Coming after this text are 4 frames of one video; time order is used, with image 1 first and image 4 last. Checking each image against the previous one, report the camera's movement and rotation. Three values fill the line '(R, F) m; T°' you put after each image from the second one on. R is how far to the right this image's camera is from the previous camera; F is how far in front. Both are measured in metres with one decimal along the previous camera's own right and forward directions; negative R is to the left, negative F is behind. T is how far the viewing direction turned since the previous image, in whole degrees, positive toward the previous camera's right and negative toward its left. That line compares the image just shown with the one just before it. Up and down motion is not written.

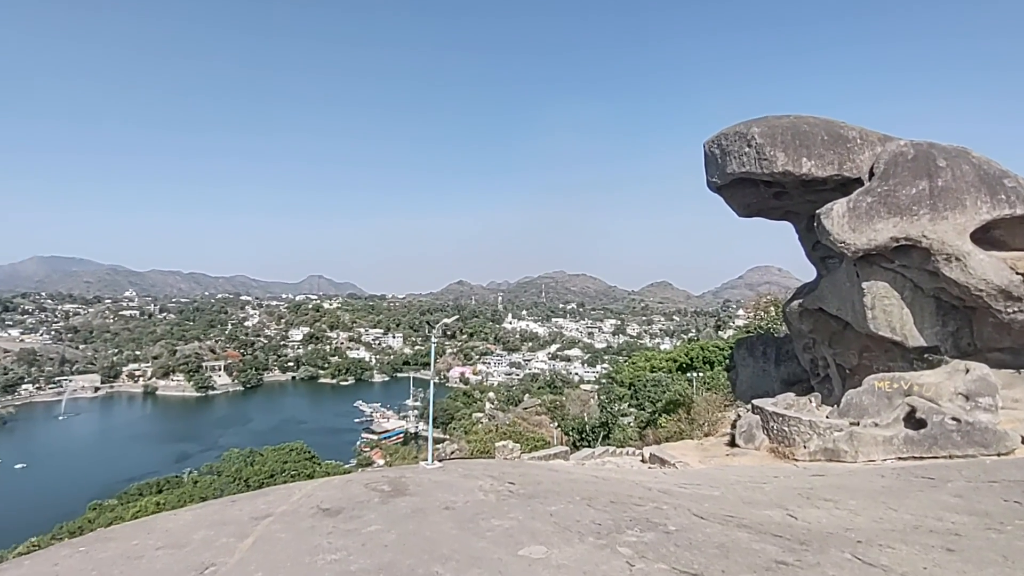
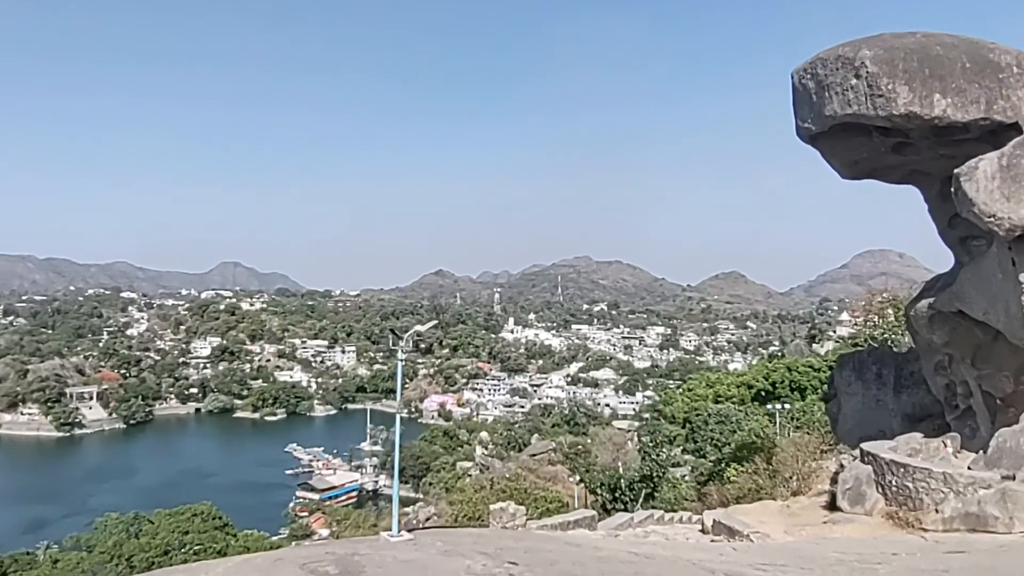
(+0.3, +5.0) m; -2°
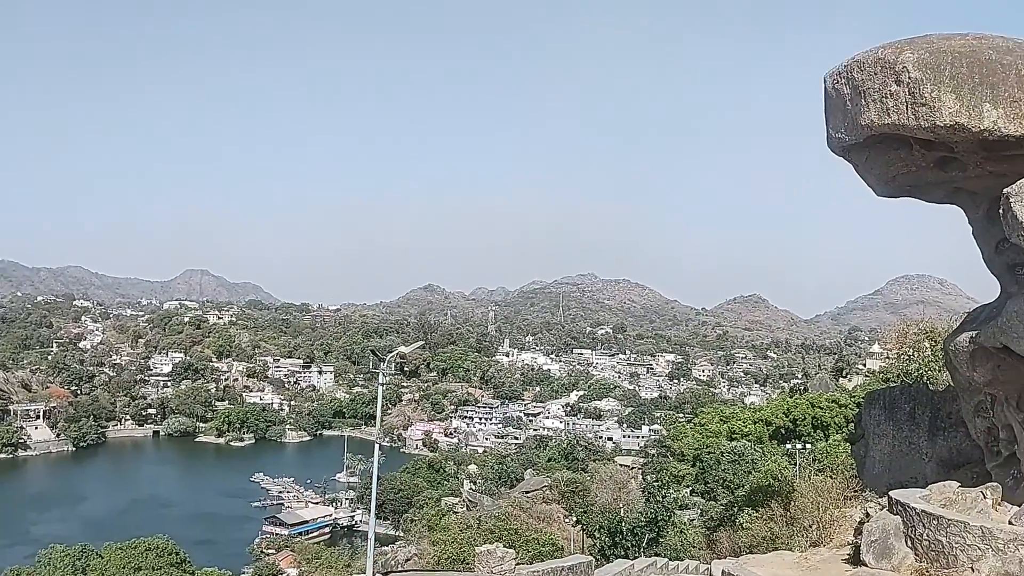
(+0.2, +1.1) m; -1°
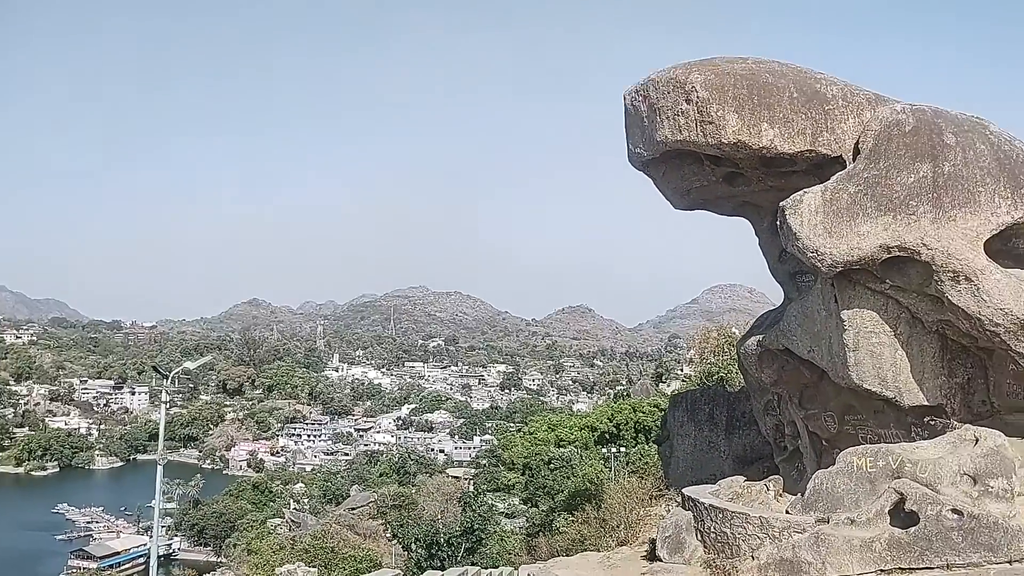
(+0.2, 0.0) m; +10°
